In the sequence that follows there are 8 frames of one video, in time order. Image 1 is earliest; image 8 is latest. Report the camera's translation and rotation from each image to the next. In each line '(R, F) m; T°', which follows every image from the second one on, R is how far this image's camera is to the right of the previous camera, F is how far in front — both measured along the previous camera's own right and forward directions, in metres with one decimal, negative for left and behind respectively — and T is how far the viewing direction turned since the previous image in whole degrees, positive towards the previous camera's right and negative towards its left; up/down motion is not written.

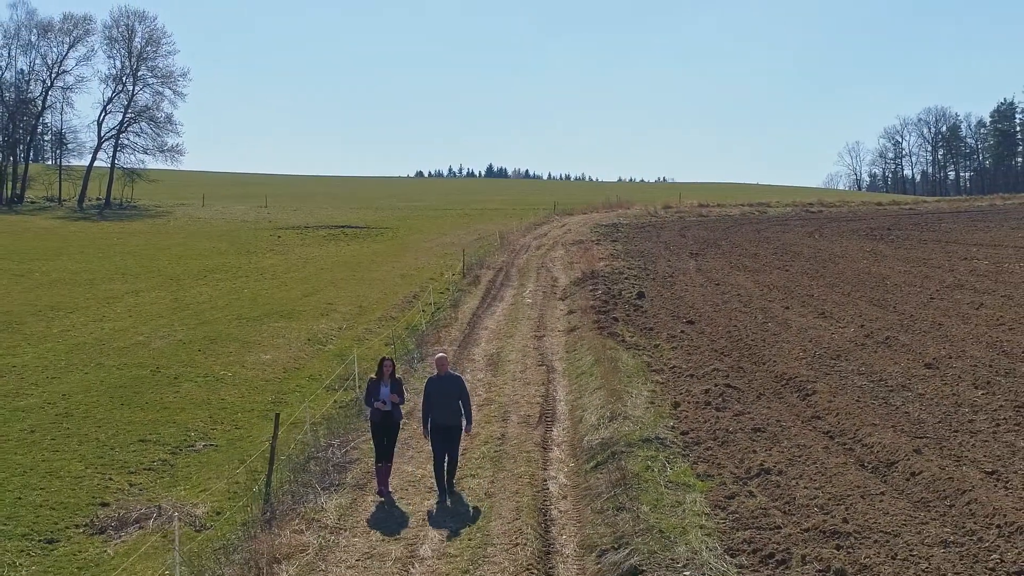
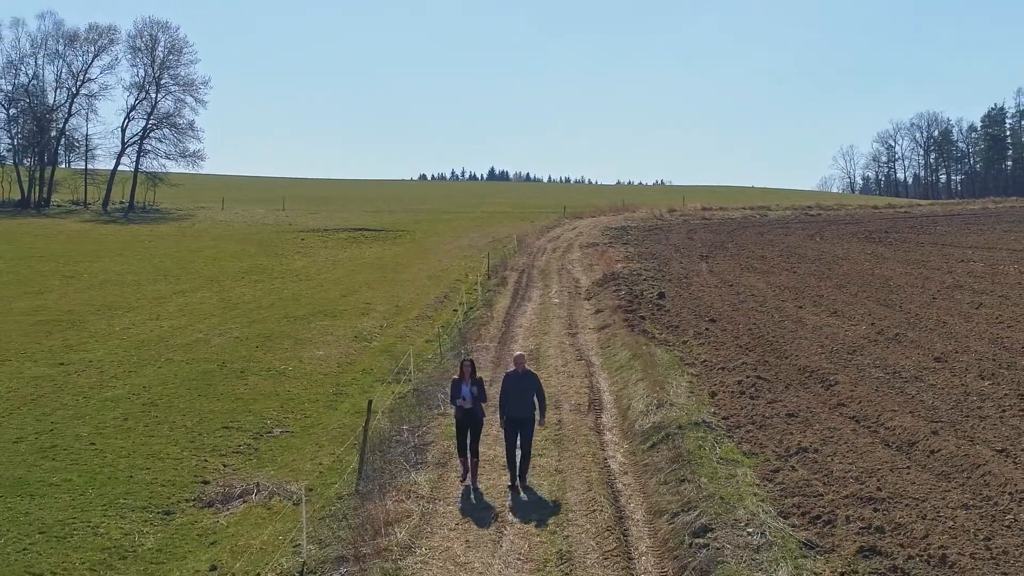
(-0.9, -1.4) m; +1°
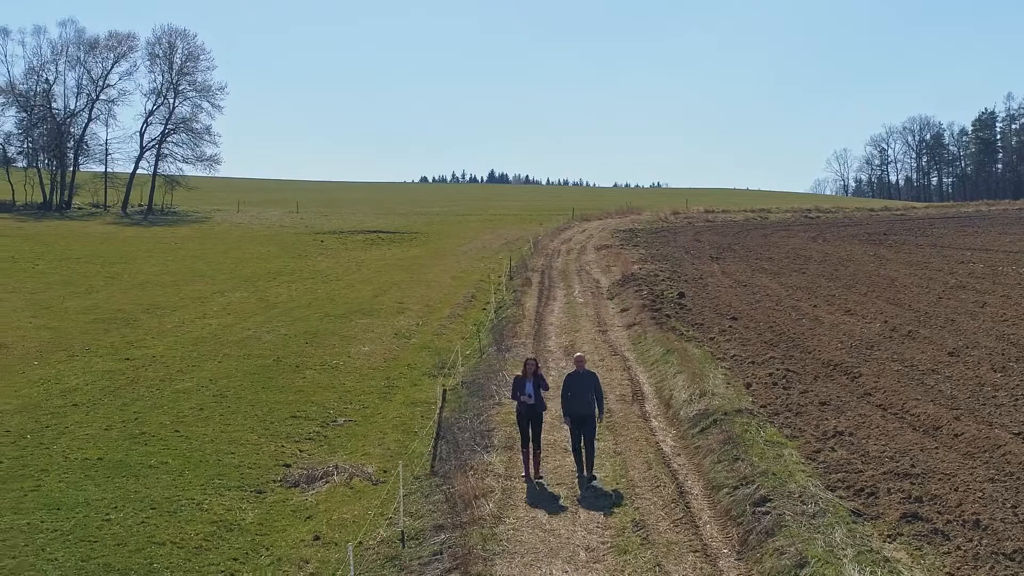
(-0.9, -1.2) m; +1°
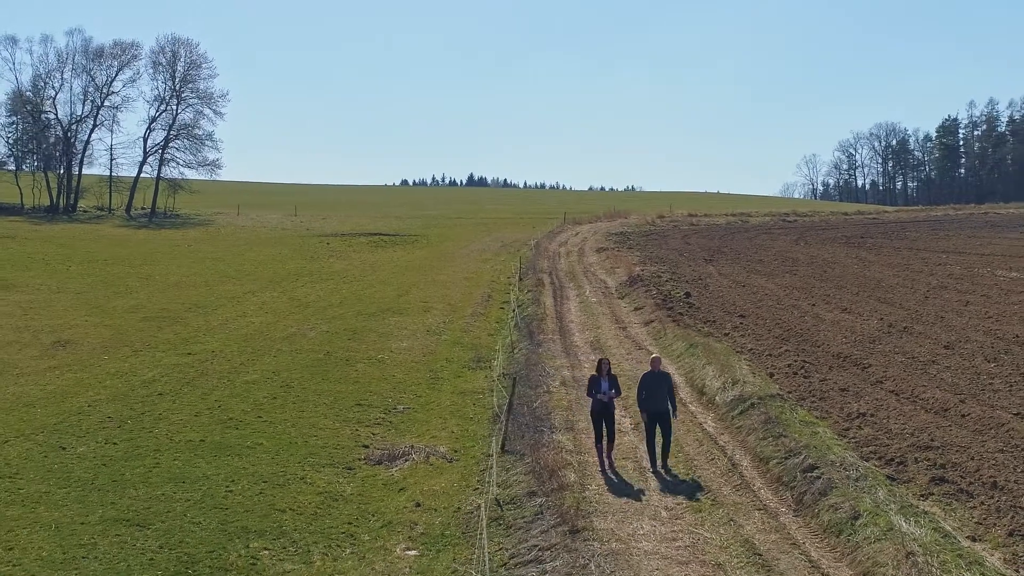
(-1.4, -1.7) m; +2°
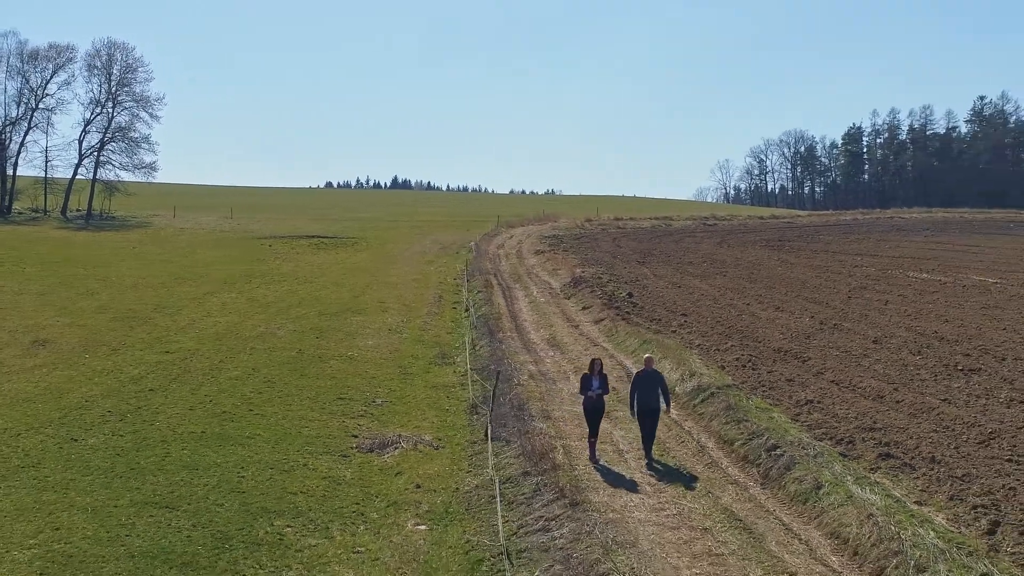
(-1.1, -1.3) m; +5°
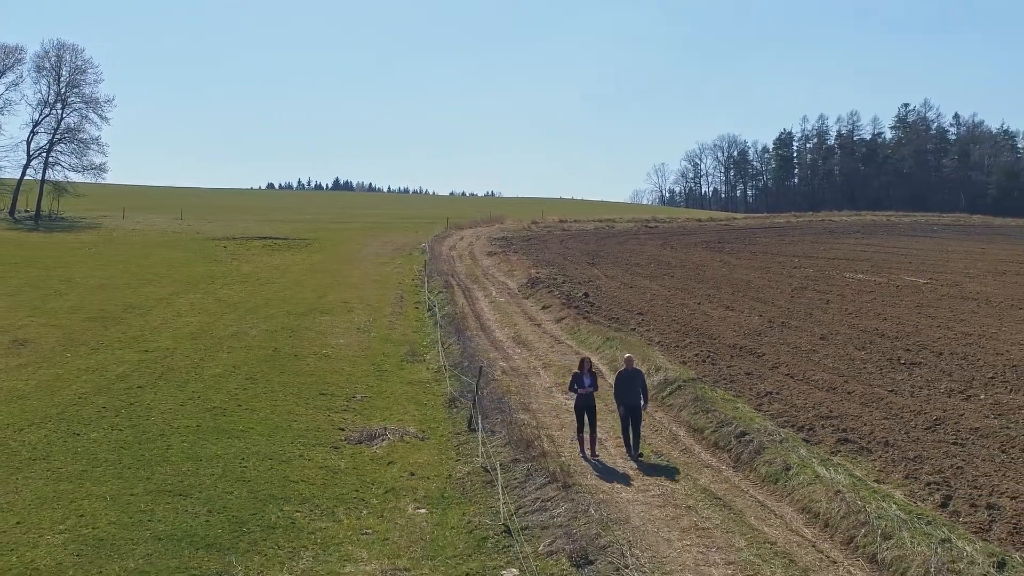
(-0.8, -1.0) m; +4°
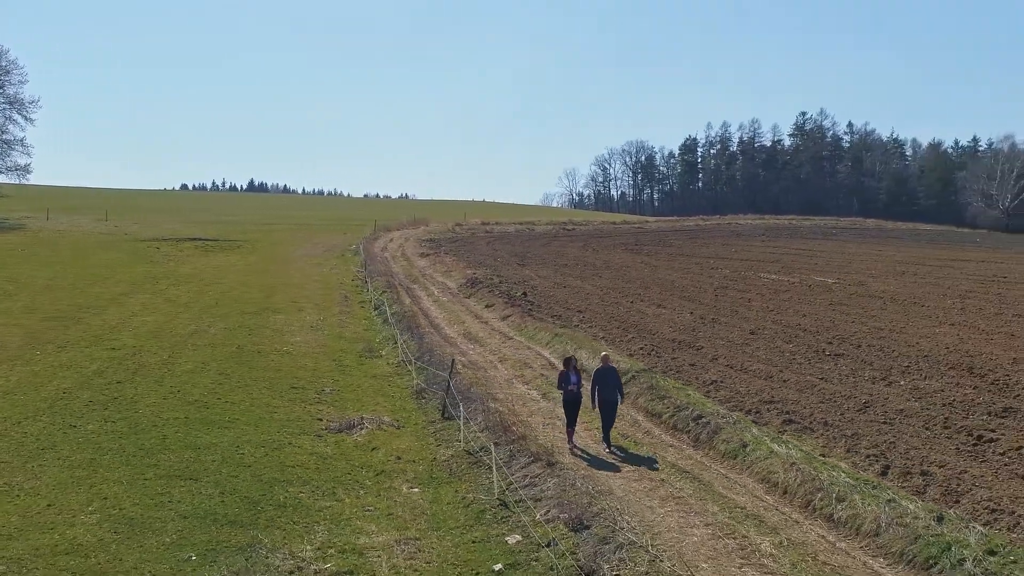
(-1.2, -1.4) m; +5°
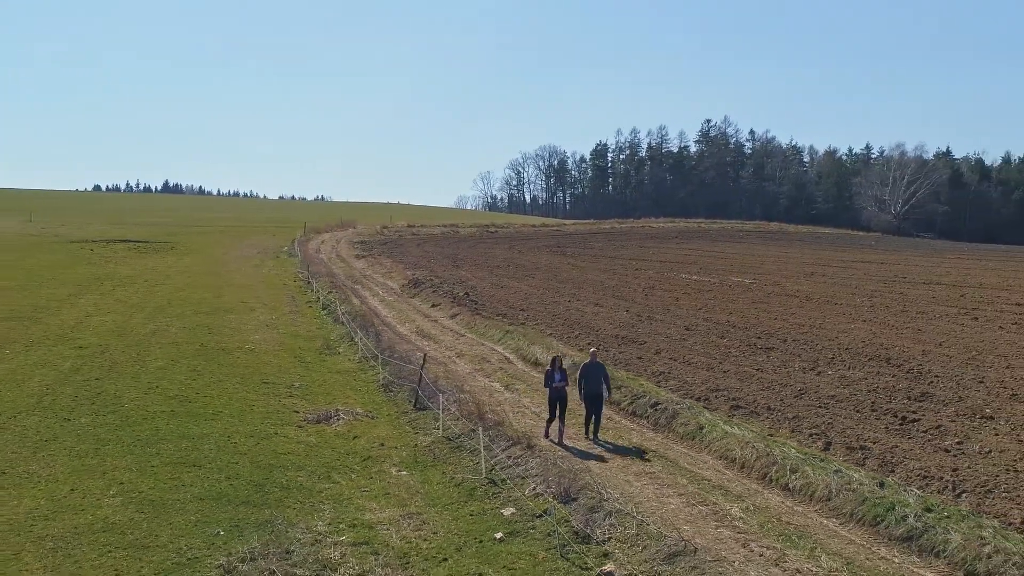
(-1.2, -1.4) m; +5°
